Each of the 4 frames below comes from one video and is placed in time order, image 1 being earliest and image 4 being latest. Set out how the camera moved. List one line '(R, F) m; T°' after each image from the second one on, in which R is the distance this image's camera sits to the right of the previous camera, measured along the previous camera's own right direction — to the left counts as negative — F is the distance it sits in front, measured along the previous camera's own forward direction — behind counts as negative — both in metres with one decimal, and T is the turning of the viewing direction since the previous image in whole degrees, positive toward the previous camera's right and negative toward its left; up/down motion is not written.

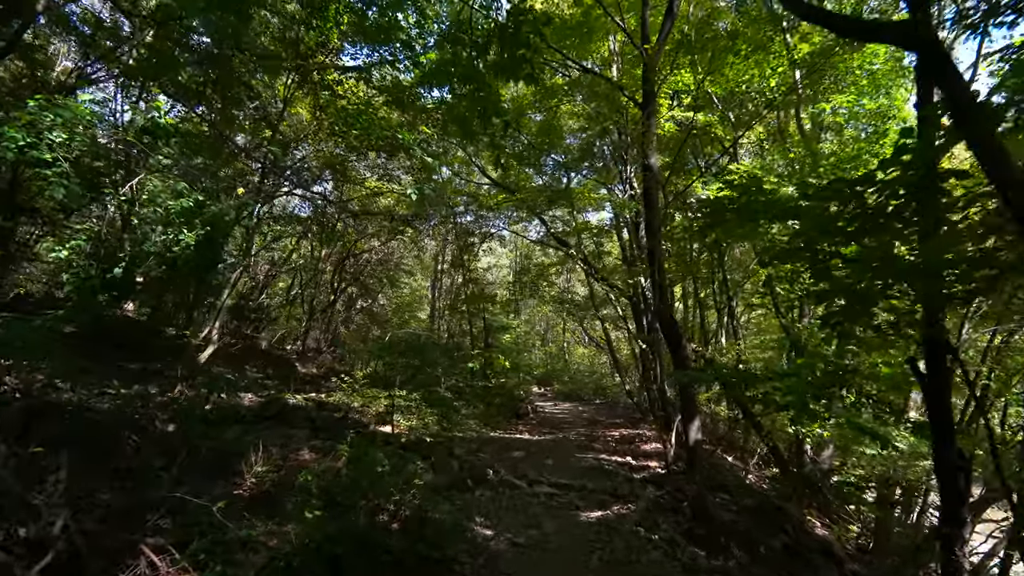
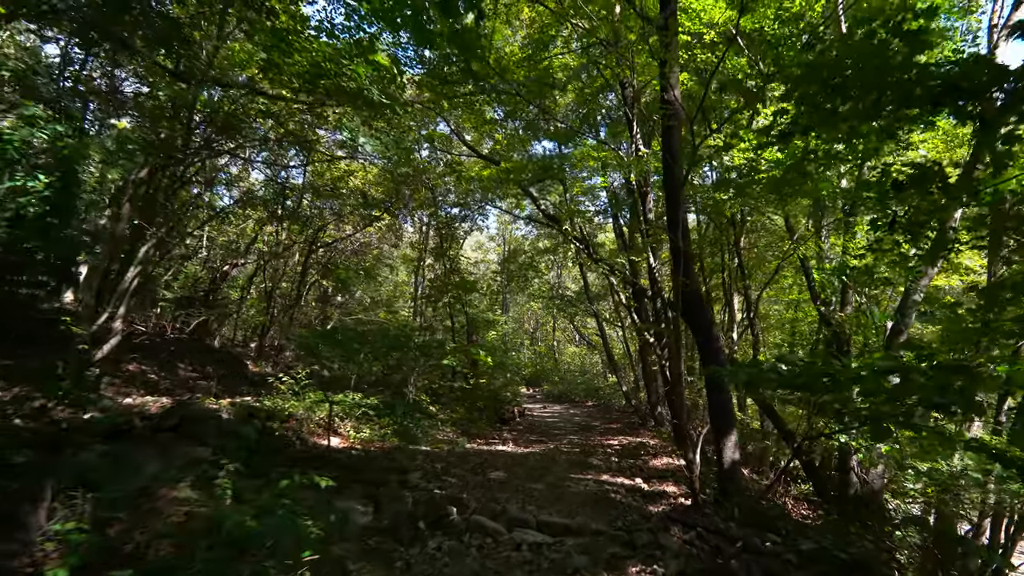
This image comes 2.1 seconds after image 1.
(+0.1, +1.4) m; +1°
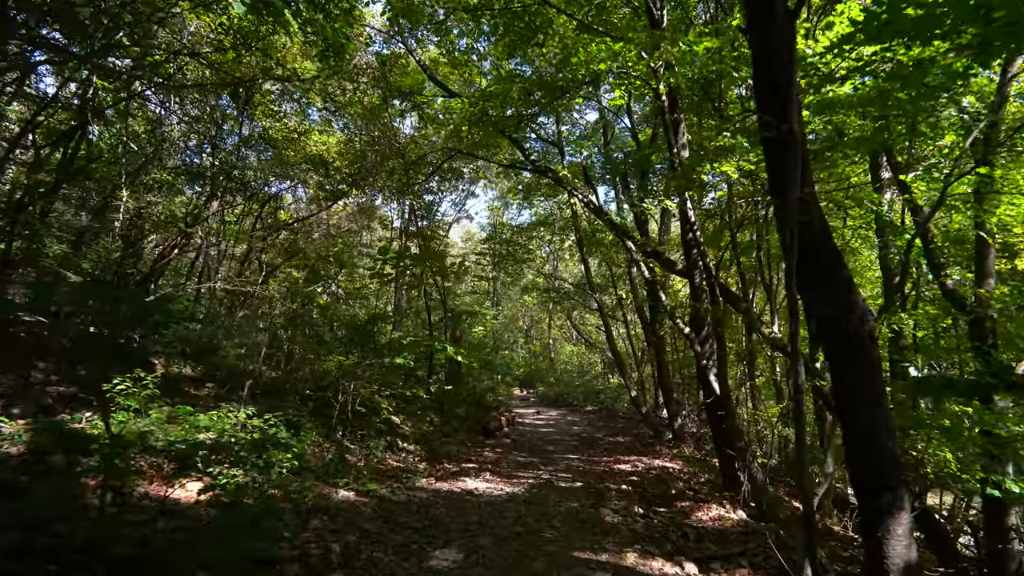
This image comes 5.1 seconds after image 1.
(+0.2, +2.1) m; 0°
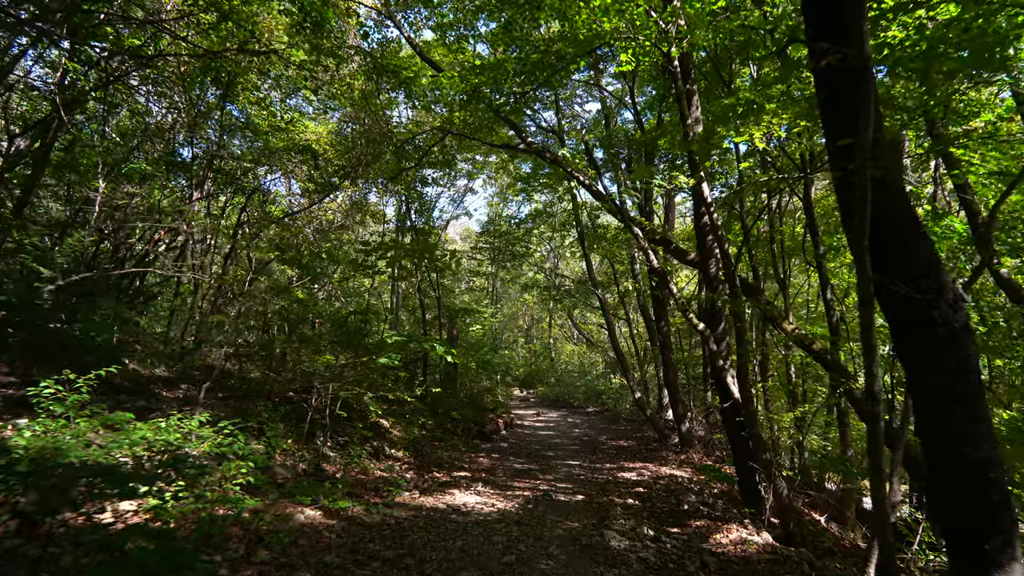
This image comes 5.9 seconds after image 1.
(+0.1, +0.5) m; 0°
